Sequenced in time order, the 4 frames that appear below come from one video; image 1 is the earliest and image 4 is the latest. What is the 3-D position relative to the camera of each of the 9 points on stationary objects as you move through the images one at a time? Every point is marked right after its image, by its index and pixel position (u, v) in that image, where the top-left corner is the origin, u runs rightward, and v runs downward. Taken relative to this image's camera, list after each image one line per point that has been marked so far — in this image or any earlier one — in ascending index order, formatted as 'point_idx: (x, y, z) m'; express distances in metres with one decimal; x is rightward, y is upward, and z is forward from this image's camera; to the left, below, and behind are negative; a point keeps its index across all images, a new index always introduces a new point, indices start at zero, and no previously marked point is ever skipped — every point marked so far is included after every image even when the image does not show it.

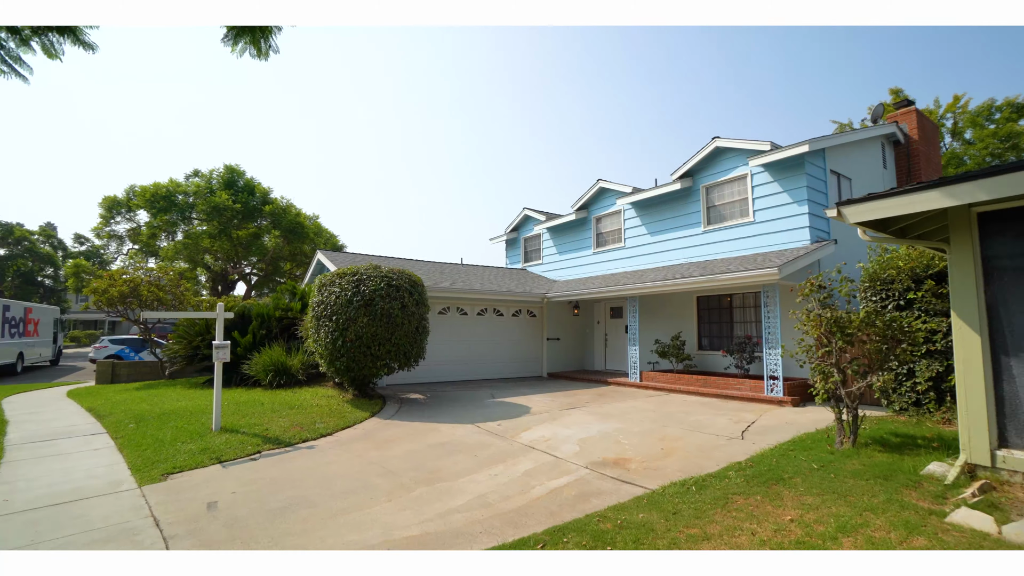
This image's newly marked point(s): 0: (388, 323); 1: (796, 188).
0: (-2.1, -0.6, +8.1) m
1: (+5.8, +2.0, +9.6) m
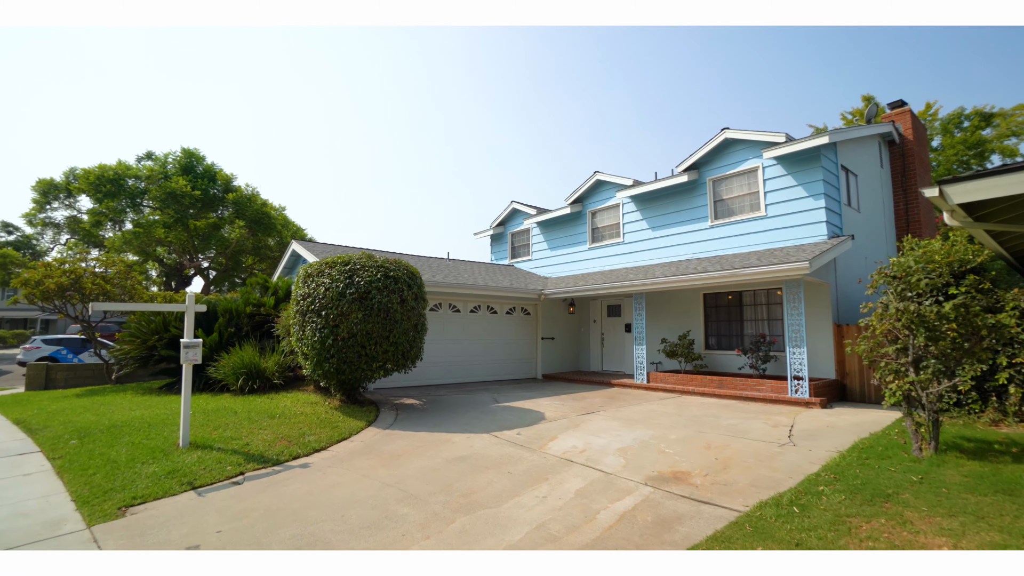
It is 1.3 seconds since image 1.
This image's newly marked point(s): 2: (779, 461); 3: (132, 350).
0: (-1.9, -0.5, +7.1) m
1: (+5.9, +2.1, +9.2) m
2: (+2.8, -1.8, +4.9) m
3: (-7.6, -1.3, +9.3) m
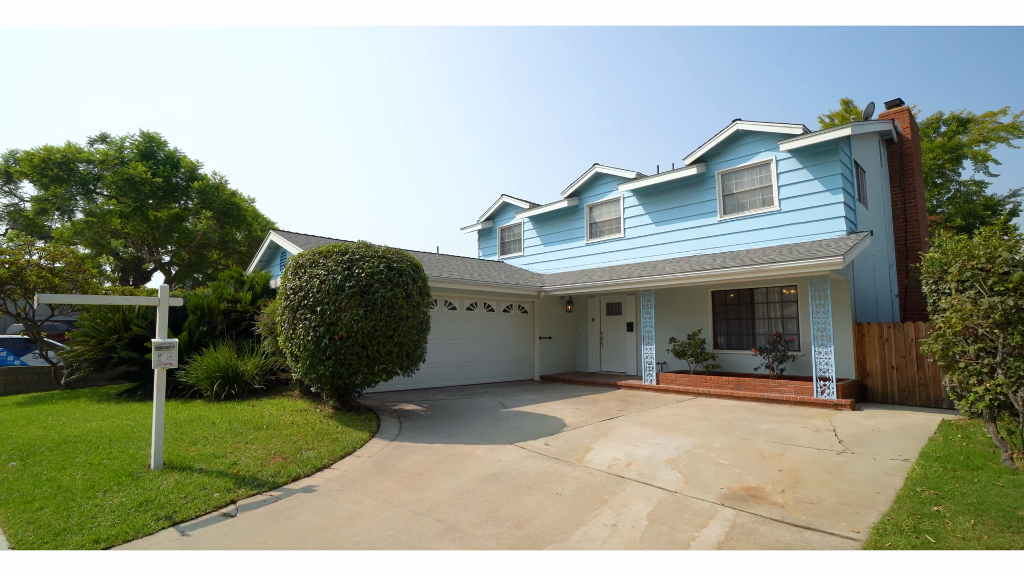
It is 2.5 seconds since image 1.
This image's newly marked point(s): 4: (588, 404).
0: (-1.7, -0.4, +6.3) m
1: (+6.1, +2.2, +8.9) m
2: (+3.2, -1.8, +4.4) m
3: (-7.5, -1.1, +8.1) m
4: (+1.3, -2.0, +8.0) m
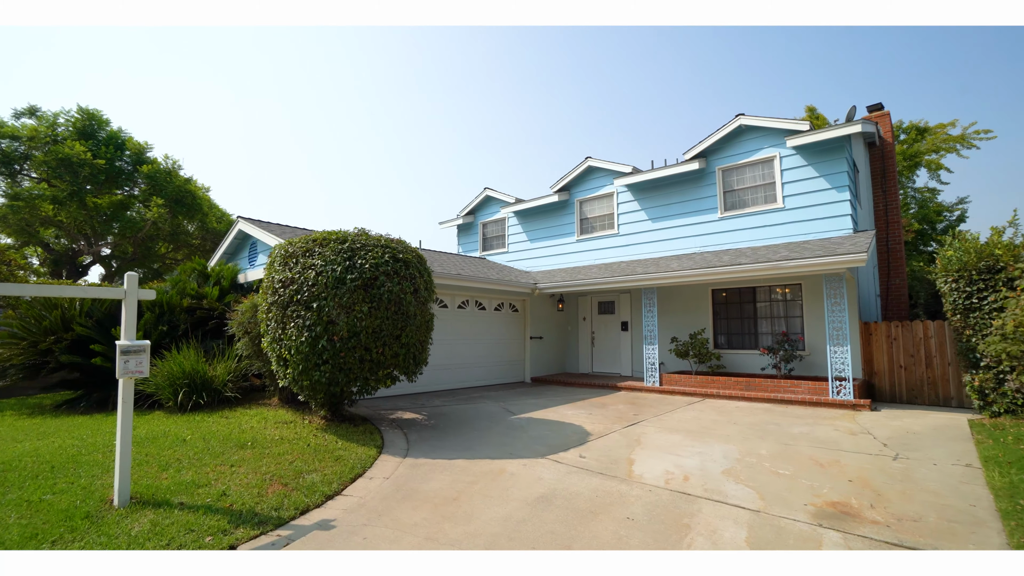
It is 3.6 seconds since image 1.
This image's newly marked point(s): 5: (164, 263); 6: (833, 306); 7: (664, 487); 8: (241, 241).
0: (-1.4, -0.3, +5.6) m
1: (+6.1, +2.2, +8.8) m
2: (+3.6, -1.7, +4.1) m
3: (-7.3, -1.0, +6.8) m
4: (+1.4, -1.9, +7.5) m
5: (-14.8, +1.1, +19.8) m
6: (+5.3, -0.3, +7.8) m
7: (+1.3, -1.7, +4.0) m
8: (-5.6, +1.0, +9.7) m
